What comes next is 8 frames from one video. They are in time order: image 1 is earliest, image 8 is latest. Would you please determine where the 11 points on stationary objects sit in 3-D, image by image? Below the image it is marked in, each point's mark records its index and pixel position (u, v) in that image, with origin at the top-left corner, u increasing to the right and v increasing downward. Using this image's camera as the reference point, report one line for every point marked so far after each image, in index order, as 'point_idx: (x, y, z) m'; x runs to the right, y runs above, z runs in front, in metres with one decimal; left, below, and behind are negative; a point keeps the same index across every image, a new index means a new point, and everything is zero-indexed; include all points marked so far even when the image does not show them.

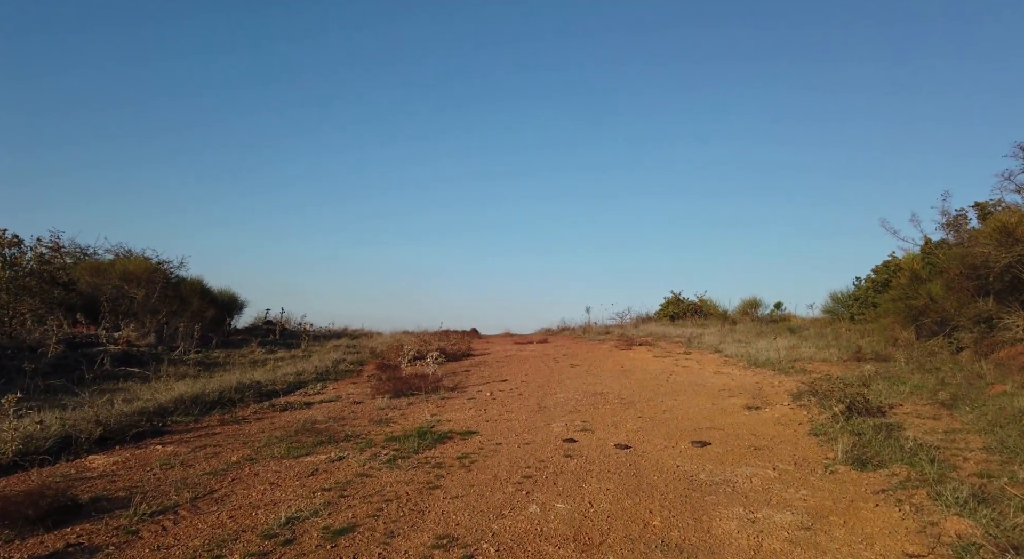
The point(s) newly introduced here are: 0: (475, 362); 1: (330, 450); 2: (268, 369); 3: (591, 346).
0: (-0.9, -2.0, +15.7) m
1: (-1.8, -1.7, +6.4) m
2: (-5.4, -2.0, +14.2) m
3: (+2.4, -2.0, +19.6) m
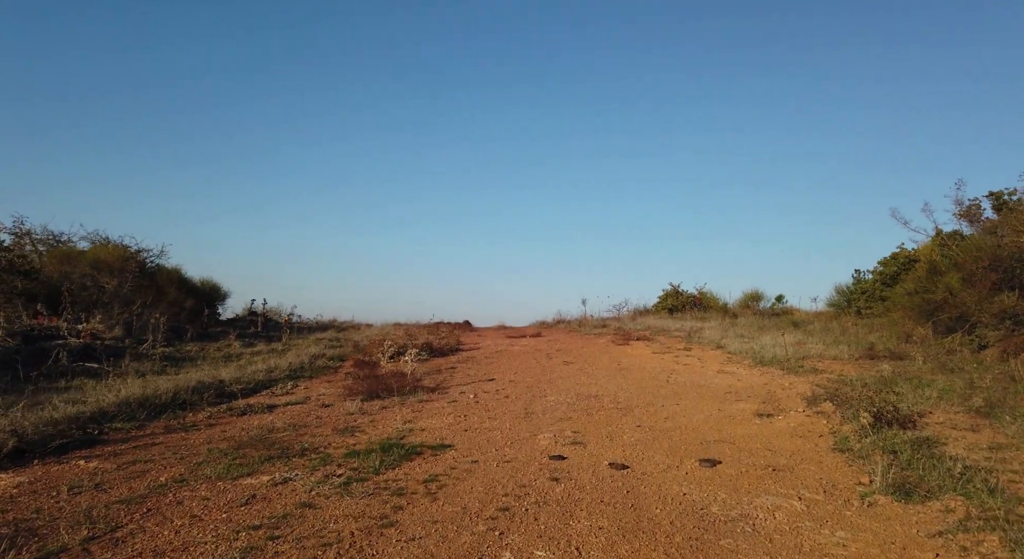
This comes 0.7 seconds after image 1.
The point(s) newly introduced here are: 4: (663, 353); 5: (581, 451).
0: (-1.1, -1.8, +14.8) m
1: (-2.0, -1.6, +5.5) m
2: (-5.6, -1.8, +13.3) m
3: (+2.1, -1.8, +18.7) m
4: (+3.5, -1.7, +14.9) m
5: (+0.6, -1.6, +5.9) m
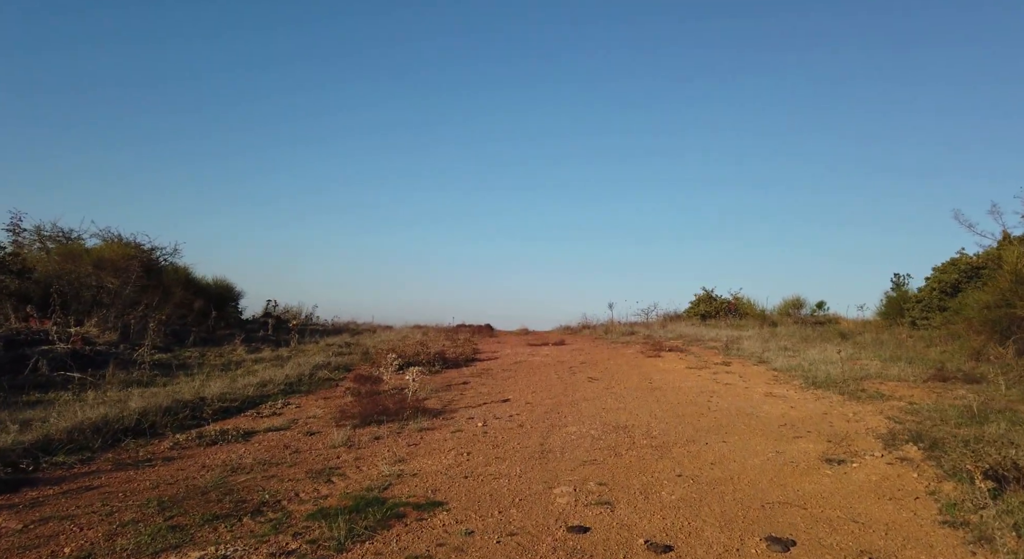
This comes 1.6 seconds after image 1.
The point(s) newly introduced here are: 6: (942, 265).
0: (-0.7, -1.9, +13.5) m
1: (-2.0, -1.7, +4.3) m
2: (-5.2, -1.8, +12.2) m
3: (+2.7, -1.9, +17.3) m
4: (+3.9, -1.9, +13.5) m
5: (+0.7, -1.7, +4.6) m
6: (+12.6, +0.4, +19.0) m
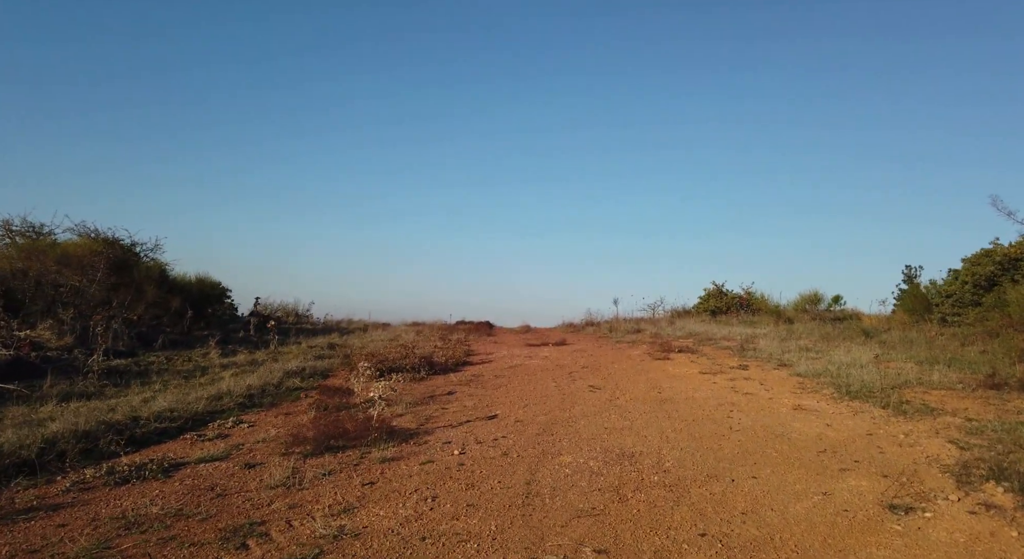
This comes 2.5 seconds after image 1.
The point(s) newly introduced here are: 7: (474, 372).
0: (-0.8, -1.8, +12.2) m
1: (-2.2, -1.7, +3.0) m
2: (-5.4, -1.8, +10.9) m
3: (+2.6, -1.8, +15.9) m
4: (+3.8, -1.8, +12.1) m
5: (+0.5, -1.7, +3.3) m
6: (+12.5, +0.6, +17.6) m
7: (-0.7, -1.8, +12.8) m
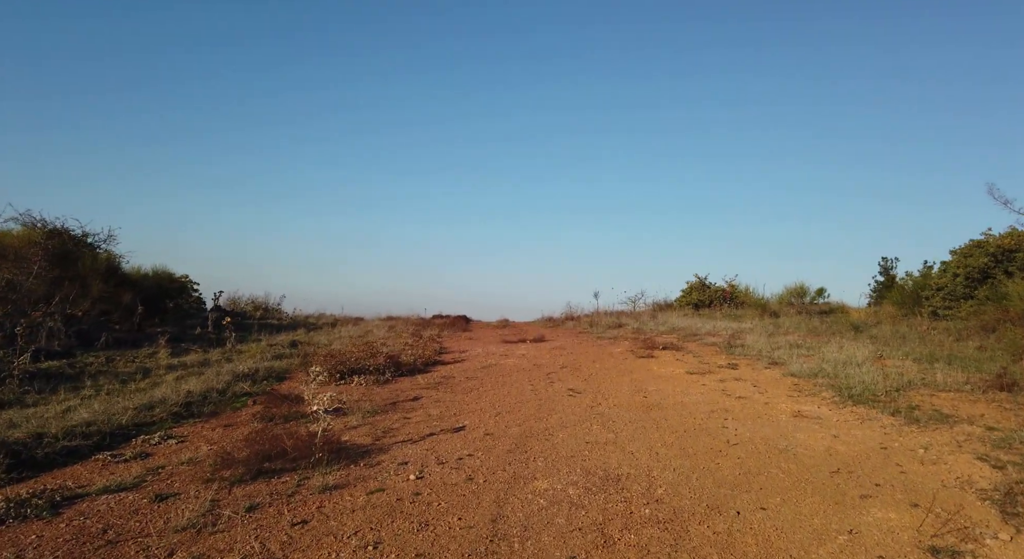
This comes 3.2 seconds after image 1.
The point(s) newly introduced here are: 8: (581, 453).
0: (-1.3, -1.7, +11.2) m
1: (-2.3, -1.7, +1.9) m
2: (-5.8, -1.7, +9.8) m
3: (+2.0, -1.6, +15.0) m
4: (+3.3, -1.6, +11.3) m
5: (+0.3, -1.7, +2.3) m
6: (+11.9, +0.8, +17.0) m
7: (-1.2, -1.7, +11.8) m
8: (+0.7, -1.7, +6.3) m
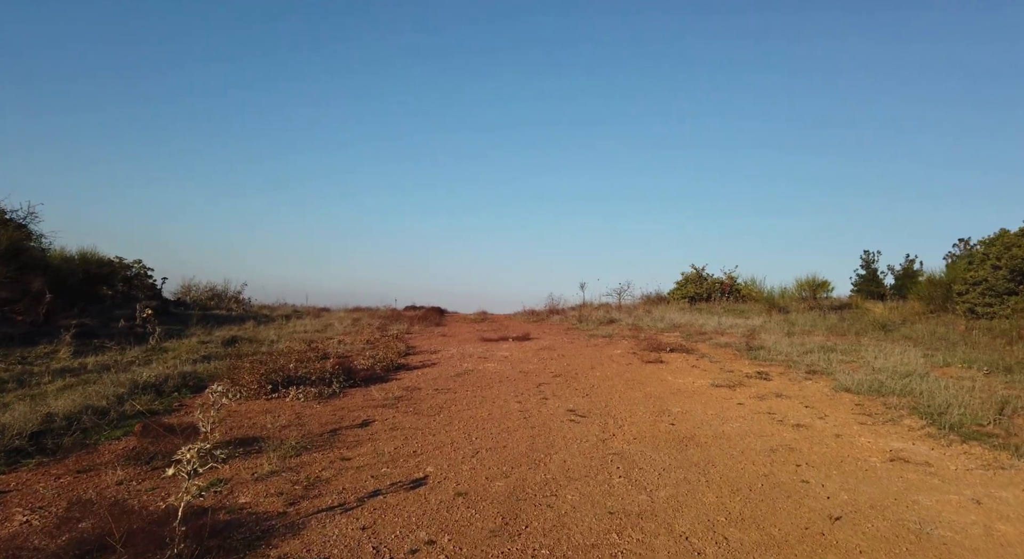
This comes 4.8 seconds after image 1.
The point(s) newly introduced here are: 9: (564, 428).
0: (-1.6, -1.5, +8.8) m
1: (-2.3, -1.7, -0.5) m
2: (-6.0, -1.5, +7.2) m
3: (+1.7, -1.4, +12.7) m
4: (+3.0, -1.5, +9.0) m
5: (+0.3, -1.6, 0.0) m
6: (+11.5, +1.0, +15.0) m
7: (-1.5, -1.5, +9.4) m
8: (+0.6, -1.6, +4.0) m
9: (+0.5, -1.5, +6.7) m
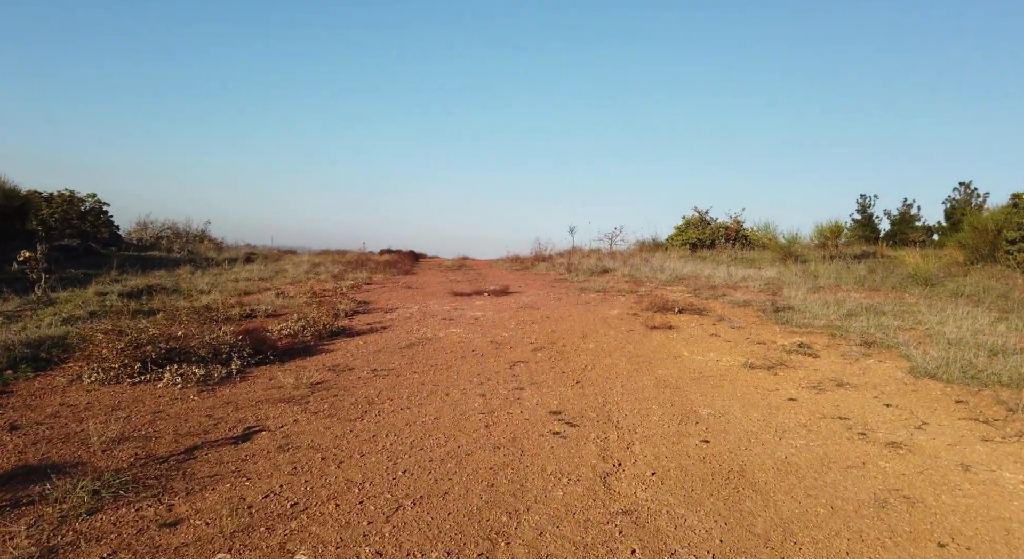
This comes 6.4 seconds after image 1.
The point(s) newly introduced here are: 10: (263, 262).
0: (-1.9, -0.9, +6.4) m
1: (-2.5, -1.9, -2.8) m
2: (-6.4, -1.0, +4.8) m
3: (+1.2, -0.5, +10.4) m
4: (+2.7, -0.9, +6.7) m
5: (+0.1, -1.8, -2.3) m
6: (+11.0, +2.0, +12.6) m
7: (-1.9, -0.9, +7.0) m
8: (+0.3, -1.4, +1.7) m
9: (+0.2, -1.1, +4.4) m
10: (-7.3, +0.5, +18.9) m
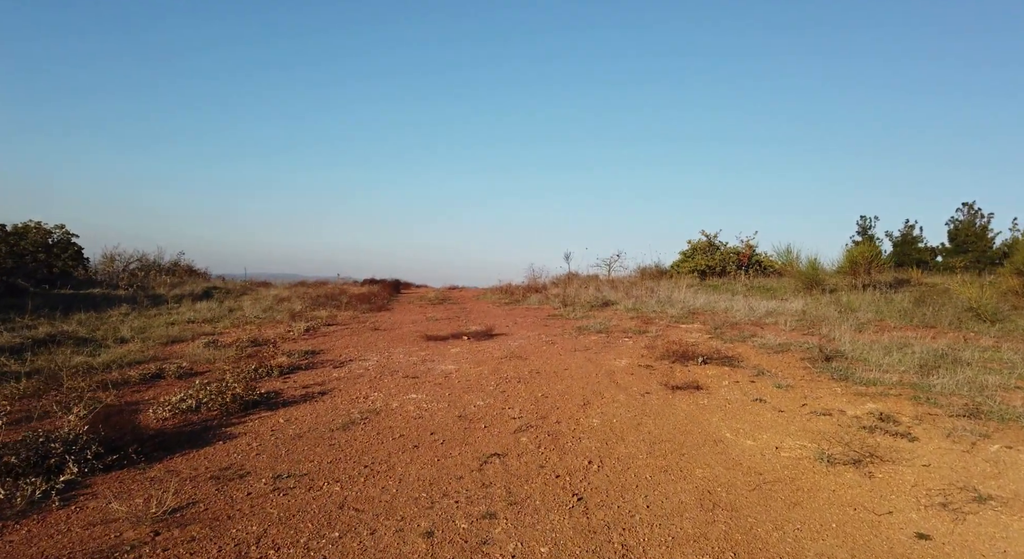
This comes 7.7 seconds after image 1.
0: (-2.1, -1.4, +4.3) m
1: (-2.6, -2.0, -5.0) m
2: (-6.6, -1.4, +2.6) m
3: (+1.0, -1.0, +8.3) m
4: (+2.5, -1.3, +4.6) m
5: (0.0, -1.9, -4.5) m
6: (+10.7, +1.5, +10.6) m
7: (-2.1, -1.3, +4.8) m
8: (+0.1, -1.7, -0.5) m
9: (0.0, -1.5, +2.2) m
10: (-7.6, -0.5, +16.8) m
